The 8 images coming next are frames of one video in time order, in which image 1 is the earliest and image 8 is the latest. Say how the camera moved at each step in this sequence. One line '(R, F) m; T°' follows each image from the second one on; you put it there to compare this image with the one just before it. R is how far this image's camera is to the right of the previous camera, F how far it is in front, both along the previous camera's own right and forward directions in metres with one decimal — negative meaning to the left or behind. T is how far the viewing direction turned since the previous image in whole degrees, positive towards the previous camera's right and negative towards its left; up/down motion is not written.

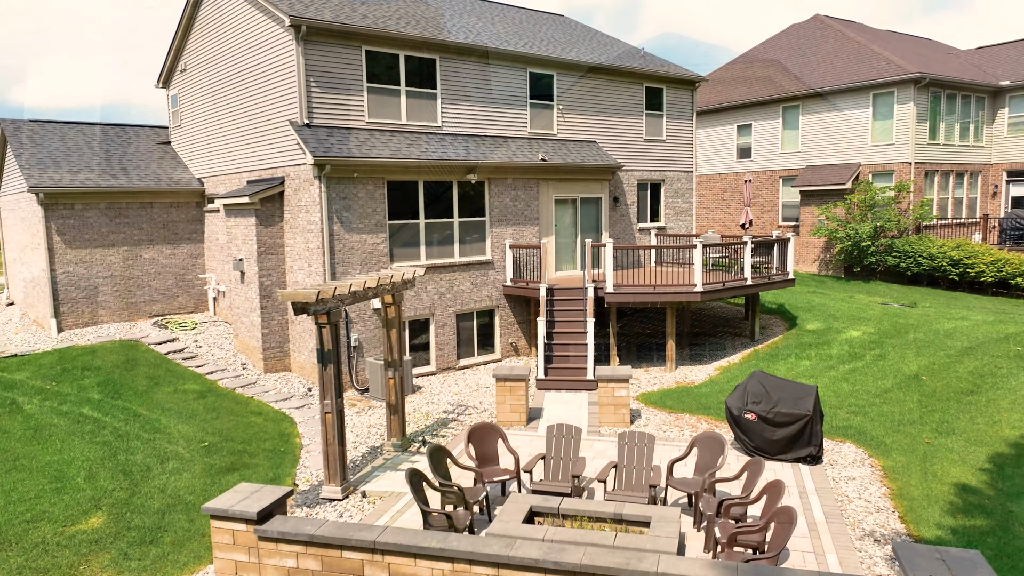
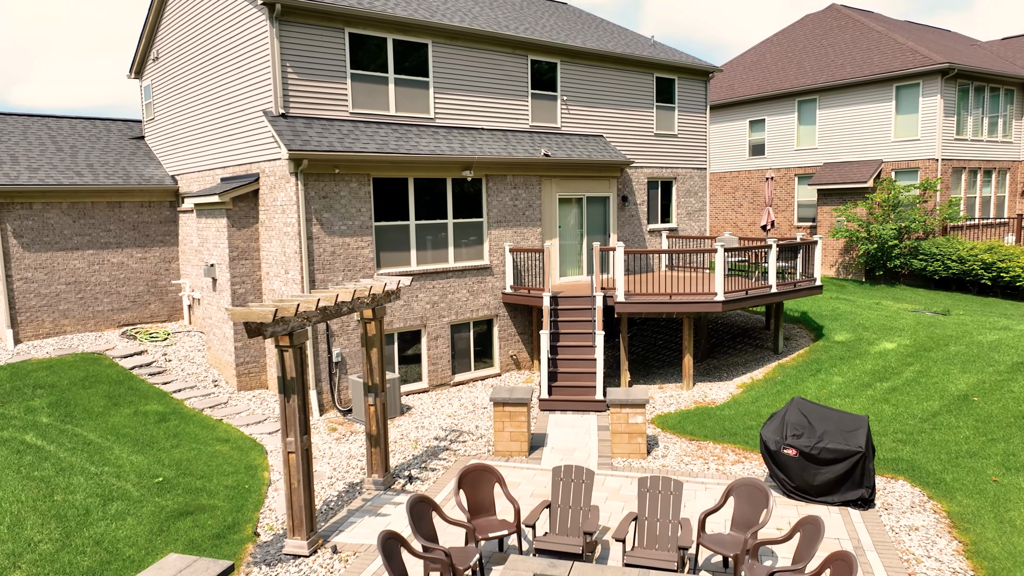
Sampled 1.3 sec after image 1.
(0.0, +1.4) m; 0°
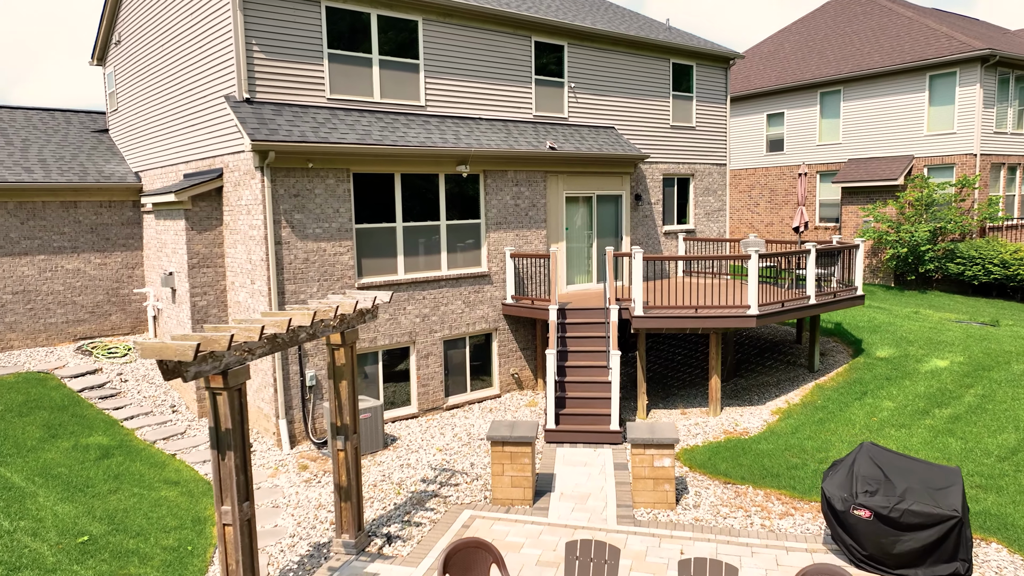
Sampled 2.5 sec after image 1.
(0.0, +1.7) m; 0°
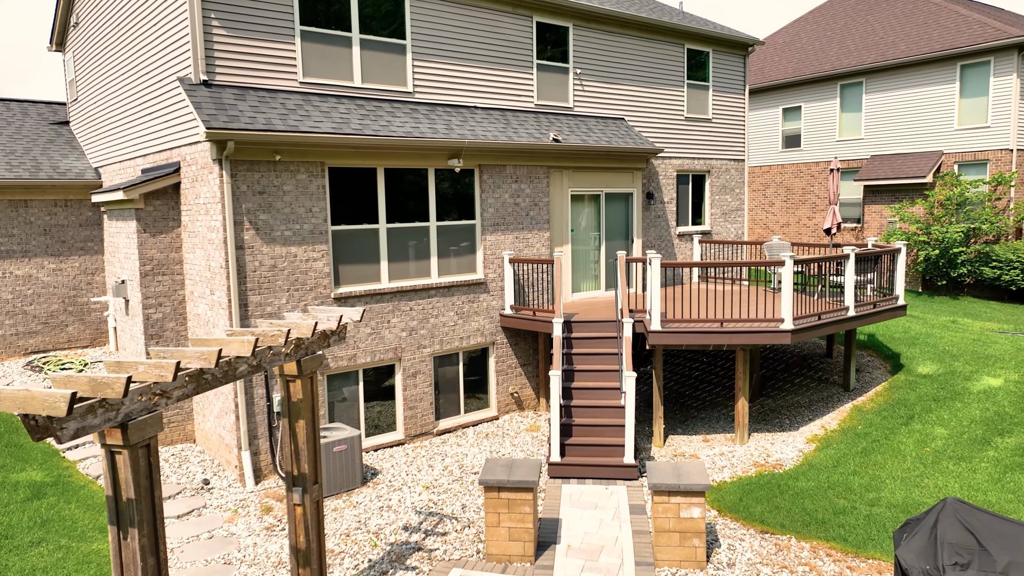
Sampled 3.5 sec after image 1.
(0.0, +1.4) m; 0°
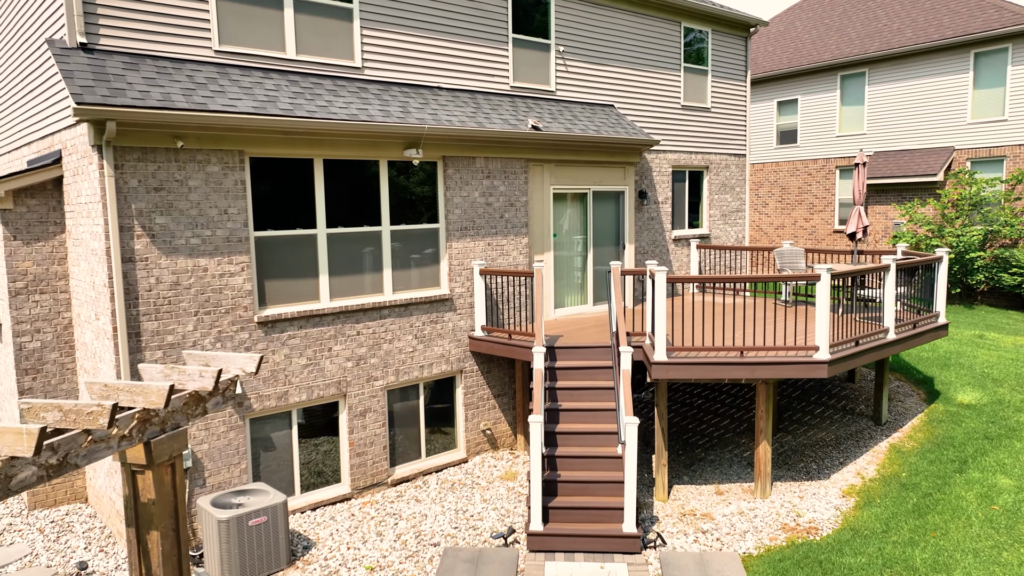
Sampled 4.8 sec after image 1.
(+0.1, +2.0) m; +2°
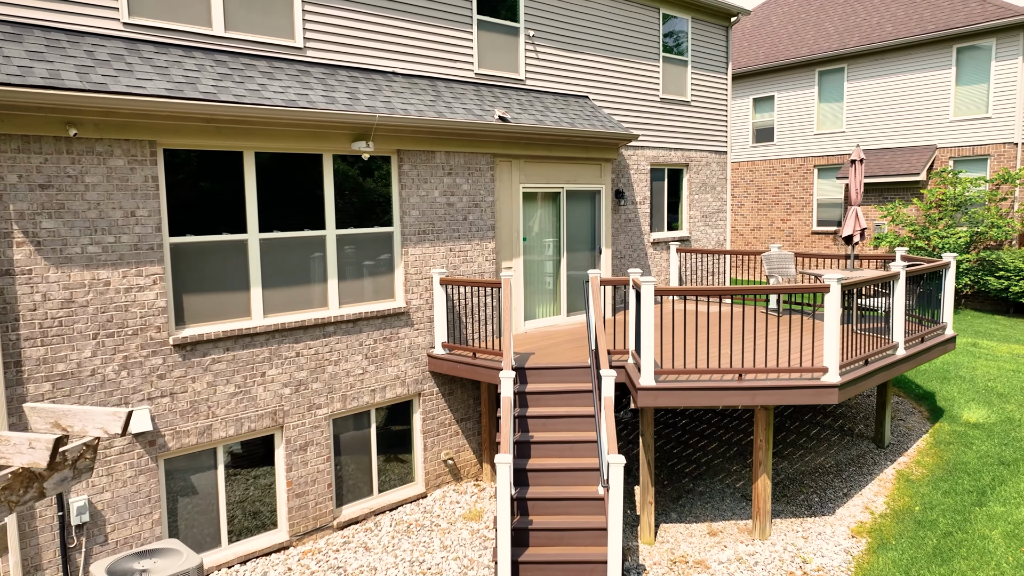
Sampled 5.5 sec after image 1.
(0.0, +1.1) m; +2°
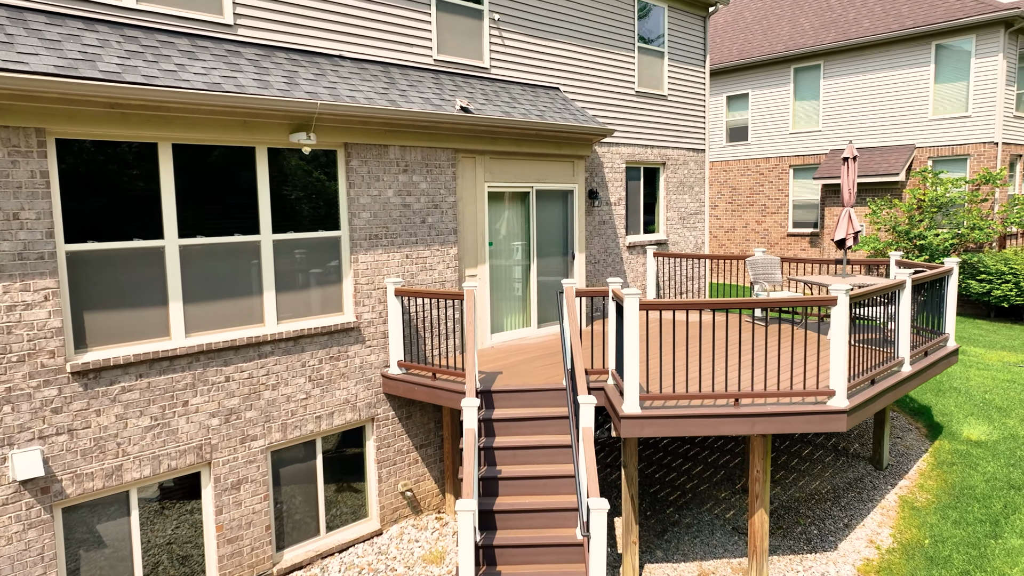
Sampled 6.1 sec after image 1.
(0.0, +0.9) m; +2°
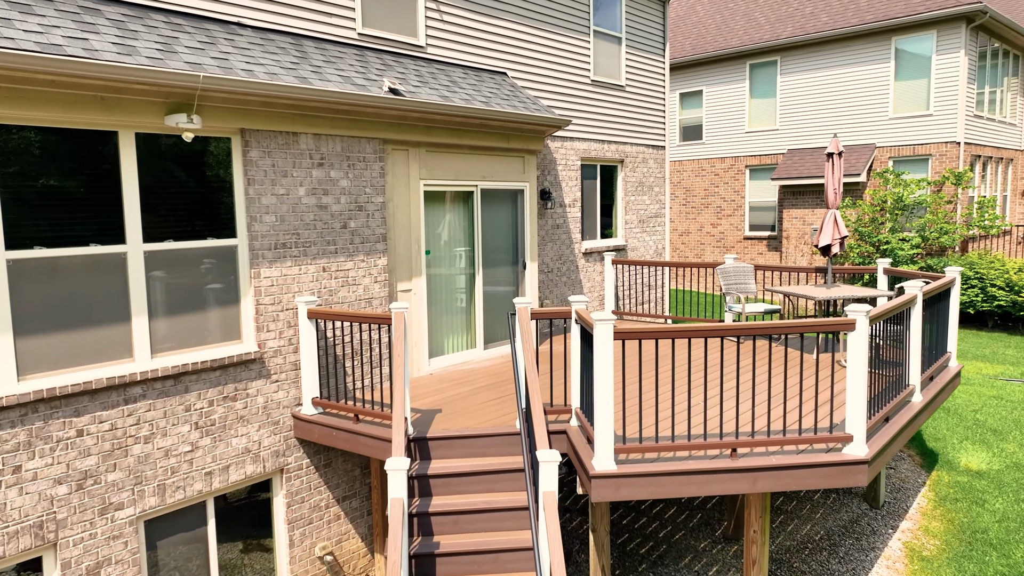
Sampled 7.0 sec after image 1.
(0.0, +1.3) m; +4°
